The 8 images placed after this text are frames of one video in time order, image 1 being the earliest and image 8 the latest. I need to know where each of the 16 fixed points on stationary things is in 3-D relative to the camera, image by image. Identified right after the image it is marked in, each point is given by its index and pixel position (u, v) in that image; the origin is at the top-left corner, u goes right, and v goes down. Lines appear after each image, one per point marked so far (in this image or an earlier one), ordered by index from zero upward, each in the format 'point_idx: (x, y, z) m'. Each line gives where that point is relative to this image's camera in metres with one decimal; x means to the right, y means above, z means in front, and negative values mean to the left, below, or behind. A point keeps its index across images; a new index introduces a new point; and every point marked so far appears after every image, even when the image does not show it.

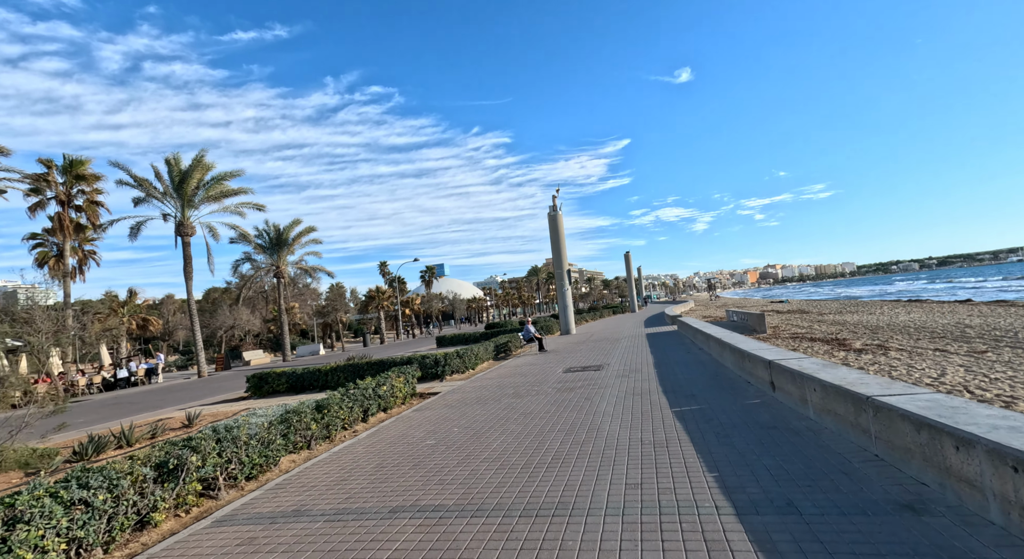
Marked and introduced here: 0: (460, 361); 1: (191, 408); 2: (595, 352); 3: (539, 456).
0: (-1.3, -2.2, +14.1) m
1: (-7.5, -3.0, +12.6) m
2: (+2.7, -2.3, +17.3) m
3: (+0.3, -1.7, +5.2) m
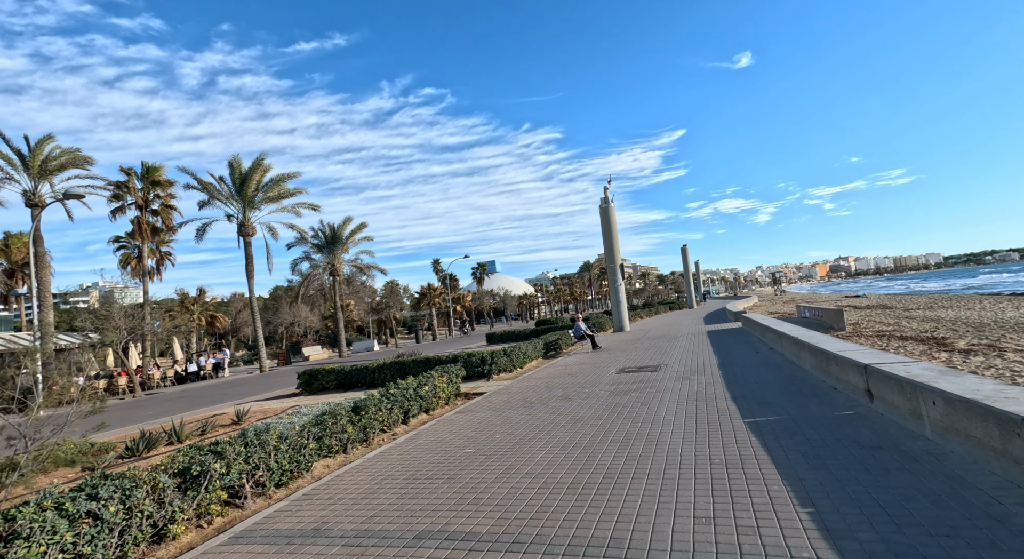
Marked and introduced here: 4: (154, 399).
0: (-0.1, -2.0, +13.6) m
1: (-6.4, -2.9, +12.7) m
2: (+4.2, -2.2, +16.4) m
3: (+0.6, -1.7, +4.6) m
4: (-13.1, -4.4, +19.7) m
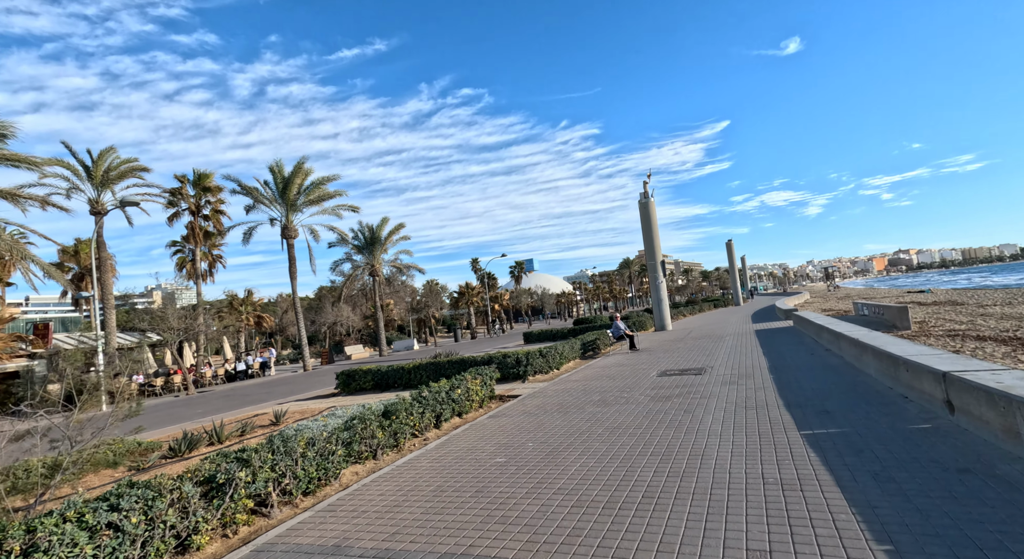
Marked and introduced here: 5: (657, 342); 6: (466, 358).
0: (+0.8, -2.0, +13.2) m
1: (-5.5, -3.0, +12.8) m
2: (+5.3, -2.1, +15.7) m
3: (+0.9, -1.7, +4.2) m
4: (-11.6, -4.5, +20.3) m
5: (+5.3, -2.3, +19.7) m
6: (-1.2, -2.0, +13.7) m
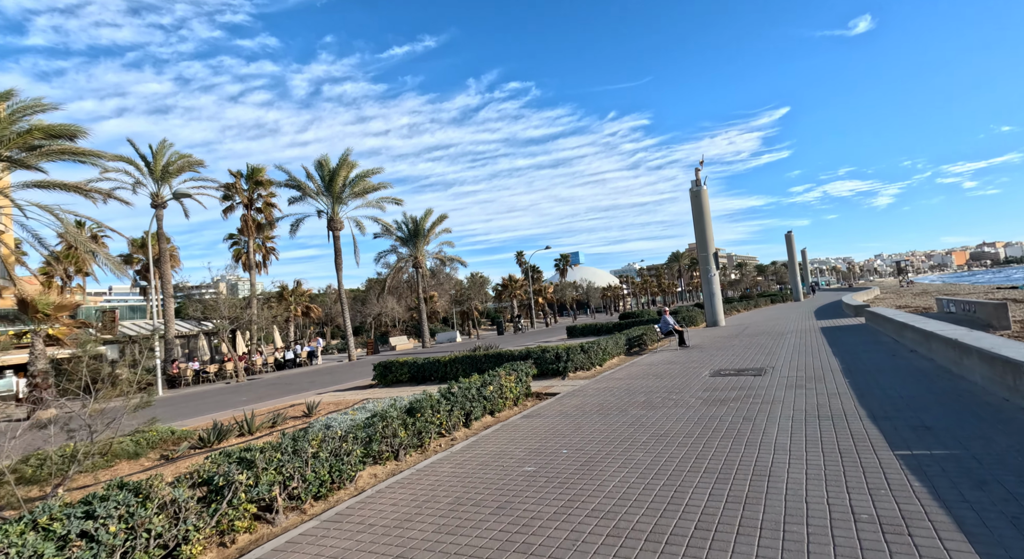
0: (+1.8, -1.8, +12.5) m
1: (-4.6, -2.7, +12.6) m
2: (+6.5, -1.9, +14.6) m
3: (+1.0, -1.5, +3.5) m
4: (-10.1, -4.1, +20.6) m
5: (+6.8, -2.1, +18.5) m
6: (-0.2, -1.8, +13.2) m
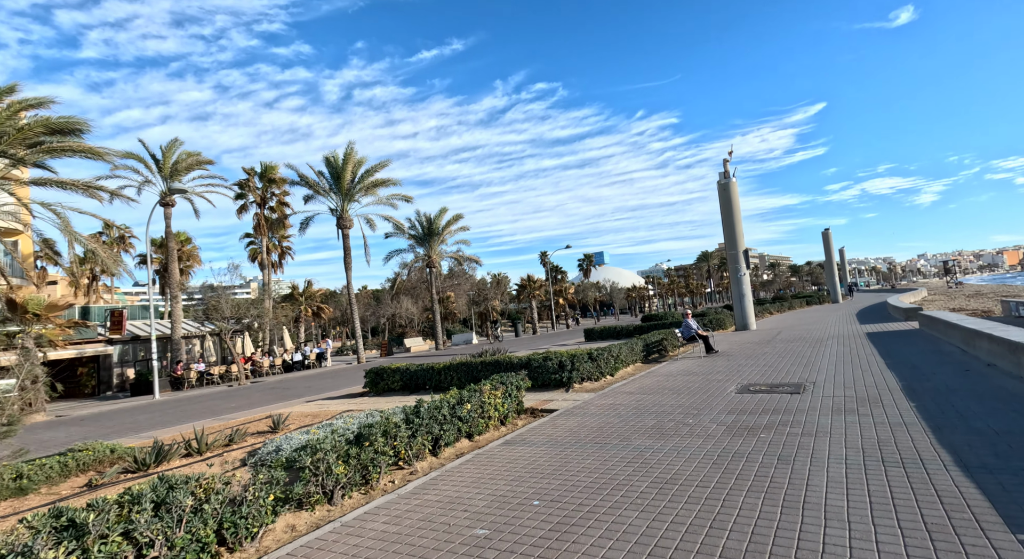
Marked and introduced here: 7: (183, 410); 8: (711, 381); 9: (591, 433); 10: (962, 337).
0: (+1.7, -1.8, +11.0) m
1: (-4.6, -2.7, +11.5) m
2: (+6.6, -1.8, +12.9) m
3: (+0.6, -1.5, +2.1) m
4: (-9.7, -4.0, +19.7) m
5: (+7.1, -2.0, +16.8) m
6: (-0.2, -1.8, +11.8) m
7: (-8.6, -3.4, +14.0) m
8: (+3.7, -1.9, +9.9) m
9: (+1.0, -1.8, +6.5) m
10: (+9.8, -1.2, +11.6) m
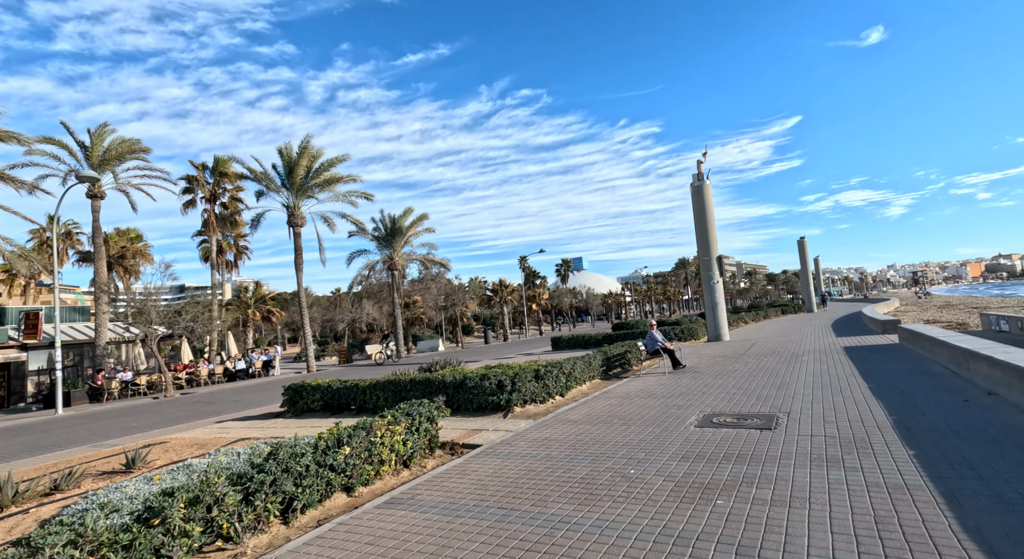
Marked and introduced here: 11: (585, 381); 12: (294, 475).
0: (+0.5, -1.9, +9.5) m
1: (-5.8, -2.7, +9.8) m
2: (+5.3, -2.1, +11.5) m
3: (-0.3, -1.5, +0.5) m
4: (-11.2, -4.1, +17.8) m
5: (+5.6, -2.3, +15.5) m
6: (-1.4, -1.9, +10.2) m
7: (-10.0, -3.4, +12.2) m
8: (+2.5, -2.0, +8.5) m
9: (-0.1, -1.9, +5.0) m
10: (+8.5, -1.5, +10.4) m
11: (+1.6, -2.2, +11.8) m
12: (-1.9, -1.6, +4.8) m
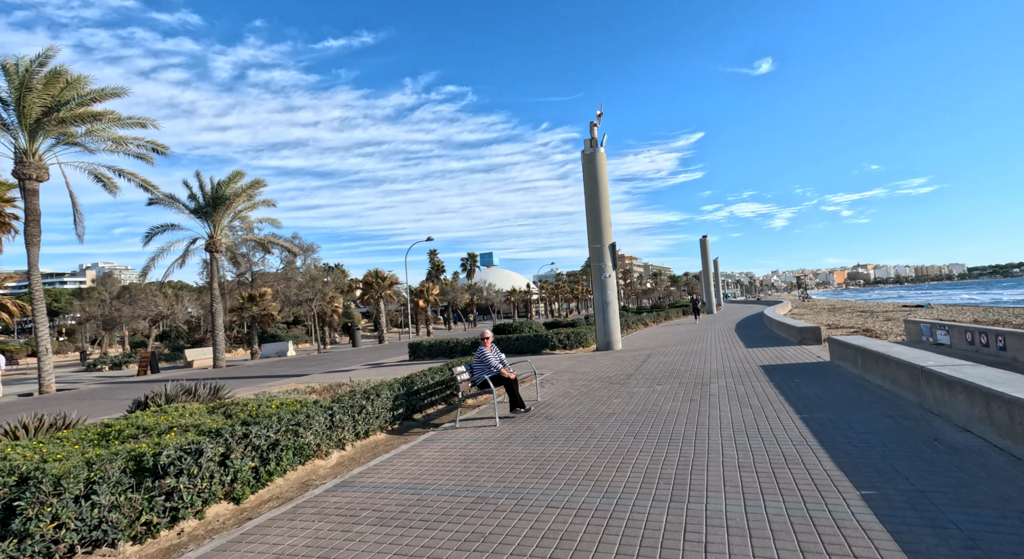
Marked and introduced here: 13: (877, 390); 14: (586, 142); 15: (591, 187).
0: (-2.8, -1.6, +3.9) m
1: (-9.1, -2.3, +3.1) m
2: (+1.6, -1.9, +6.6) m
3: (-2.2, -1.3, -5.1) m
4: (-15.7, -3.4, +10.2) m
5: (+1.3, -2.1, +10.6) m
6: (-4.8, -1.5, +4.3) m
7: (-13.6, -2.9, +4.9) m
8: (-0.6, -1.8, +3.2) m
9: (-2.6, -1.6, -0.7) m
10: (+5.0, -1.4, +6.0) m
11: (-2.0, -1.9, +6.3) m
12: (-4.4, -1.3, -1.2) m
13: (+5.5, -1.7, +8.1) m
14: (+2.6, +4.7, +19.2) m
15: (+2.8, +3.1, +18.9) m
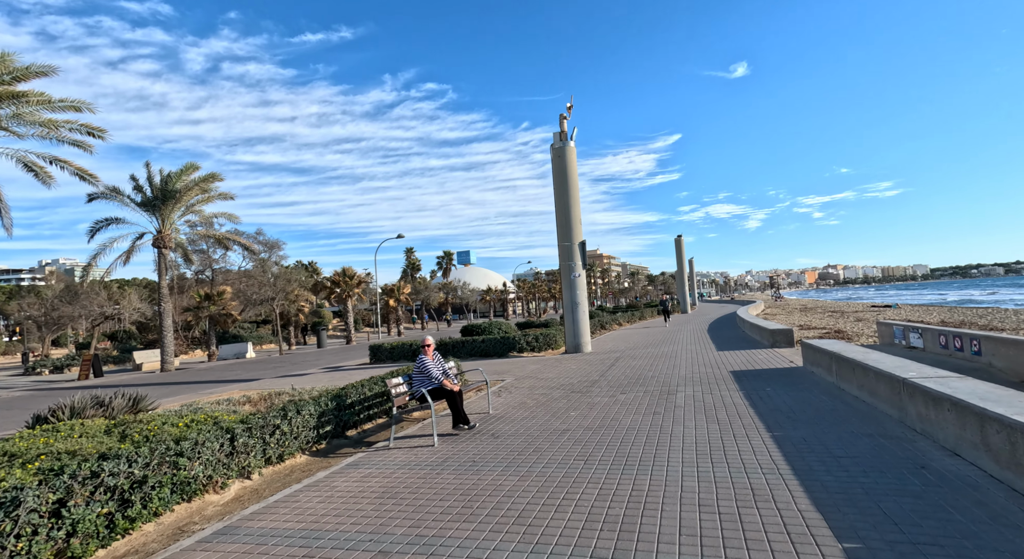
0: (-3.3, -1.6, +2.9) m
1: (-9.6, -2.3, +1.9) m
2: (+0.9, -1.9, +5.8) m
3: (-2.4, -1.3, -6.1) m
4: (-16.5, -3.4, +8.7) m
5: (+0.5, -2.1, +9.8) m
6: (-5.4, -1.5, +3.2) m
7: (-14.2, -2.8, +3.5) m
8: (-1.2, -1.8, +2.3) m
9: (-3.1, -1.7, -1.6) m
10: (+4.3, -1.4, +5.3) m
11: (-2.7, -1.9, +5.3) m
12: (-4.8, -1.3, -2.2) m
13: (+4.7, -1.7, +7.4) m
14: (+1.5, +4.7, +18.4) m
15: (+1.6, +3.1, +18.2) m
